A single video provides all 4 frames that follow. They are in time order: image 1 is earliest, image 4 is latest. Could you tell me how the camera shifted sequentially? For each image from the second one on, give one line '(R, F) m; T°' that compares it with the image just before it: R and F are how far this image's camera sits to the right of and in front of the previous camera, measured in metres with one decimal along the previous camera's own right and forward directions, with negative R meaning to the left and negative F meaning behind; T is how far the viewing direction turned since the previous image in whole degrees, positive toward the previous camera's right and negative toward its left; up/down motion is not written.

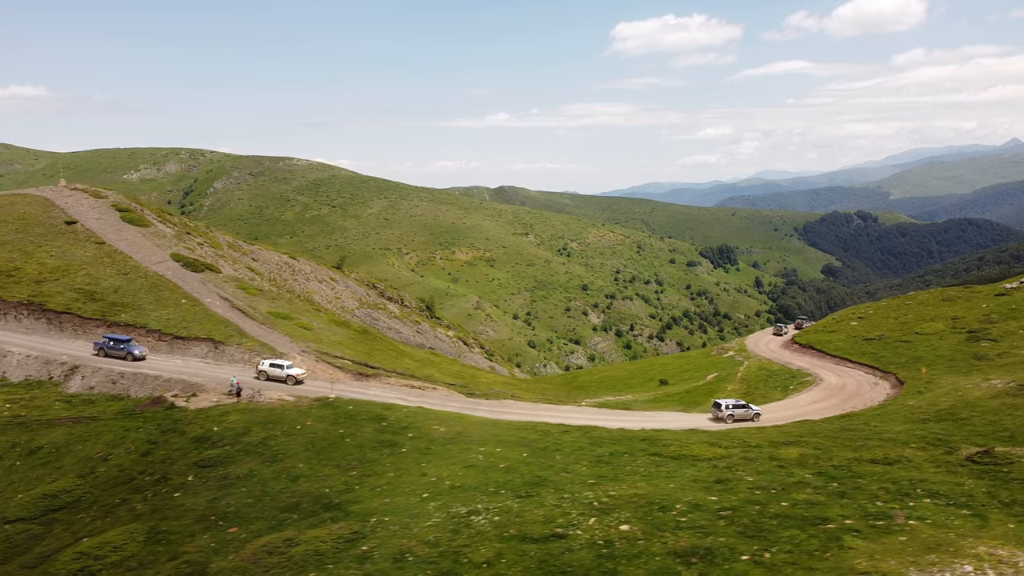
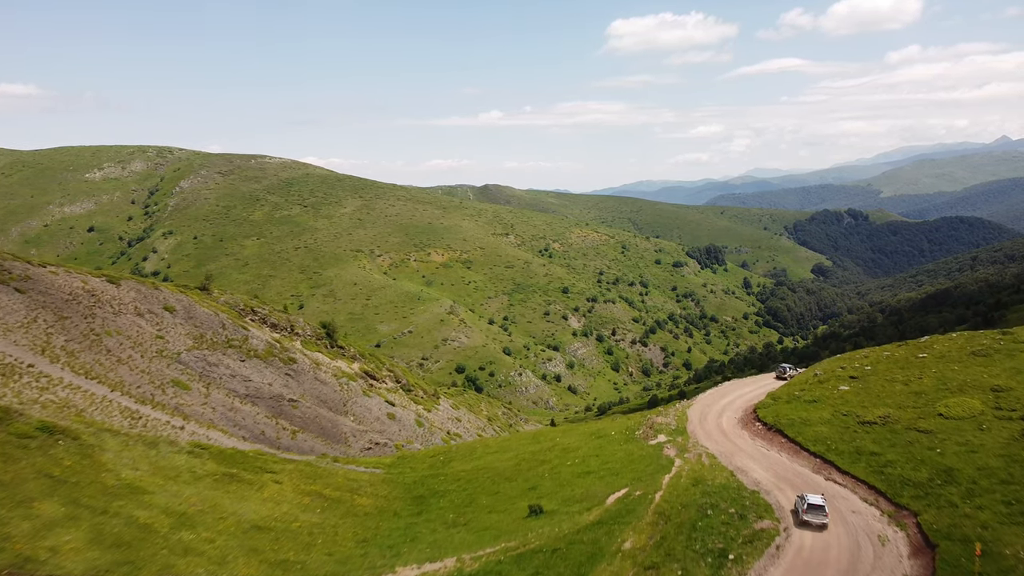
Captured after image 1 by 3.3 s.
(+8.6, +12.5) m; +1°
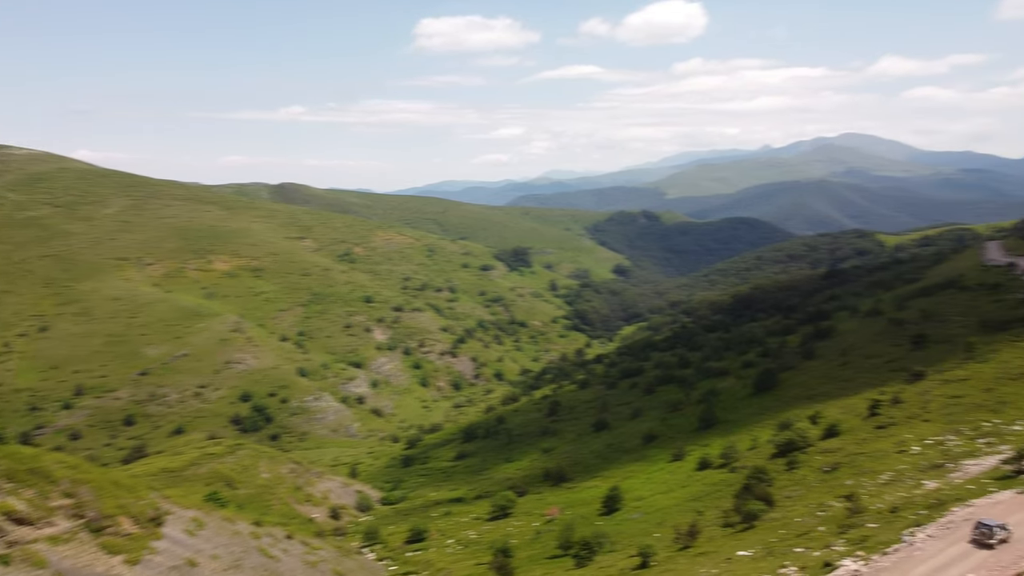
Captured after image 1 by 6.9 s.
(+20.1, +20.9) m; +13°
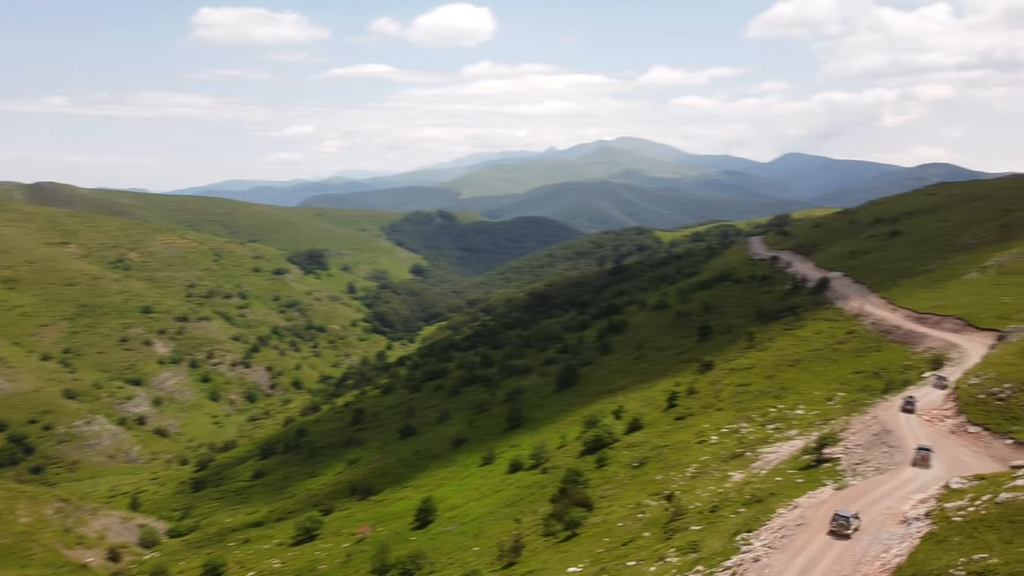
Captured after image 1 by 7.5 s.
(+4.1, -9.8) m; +19°
